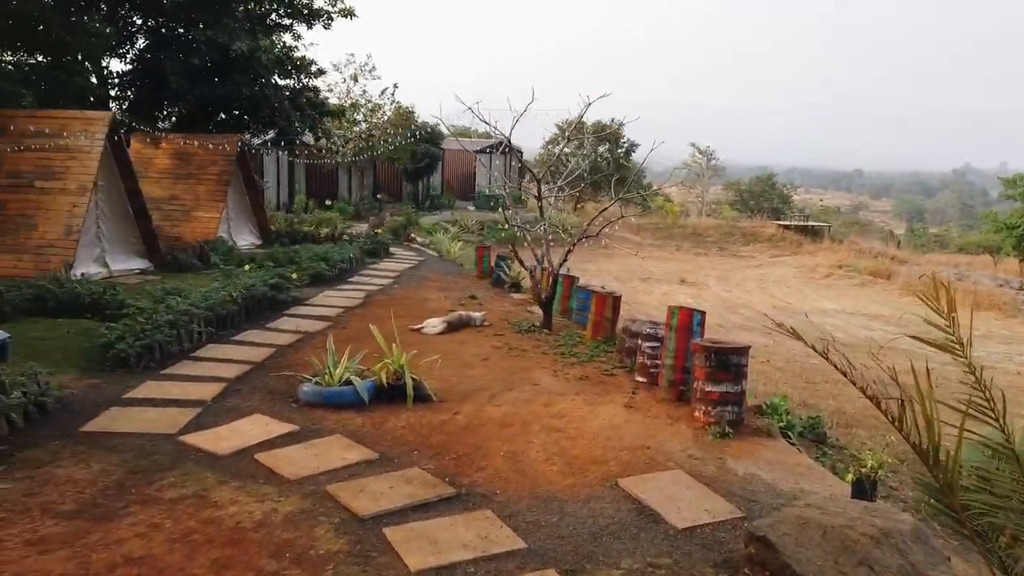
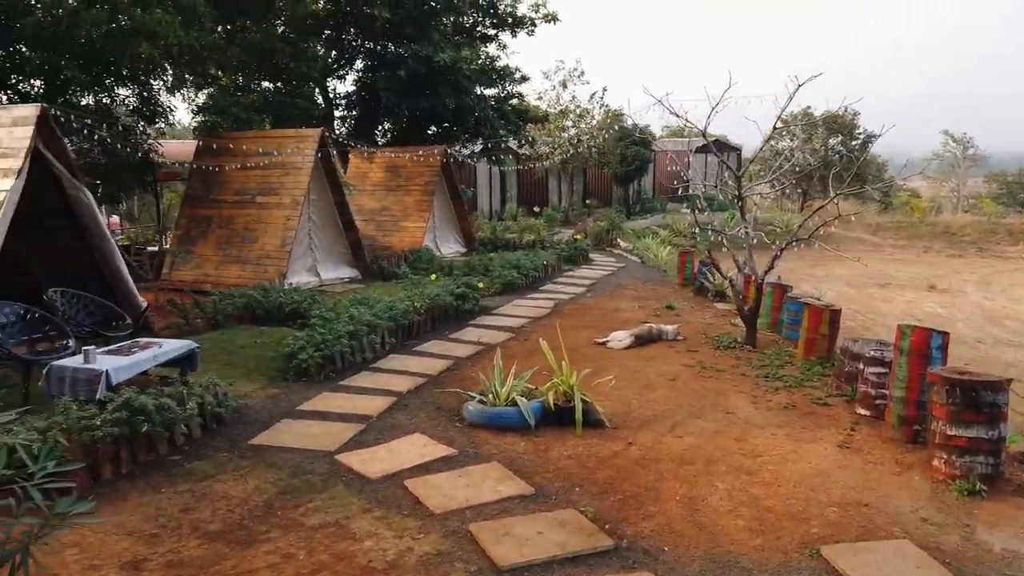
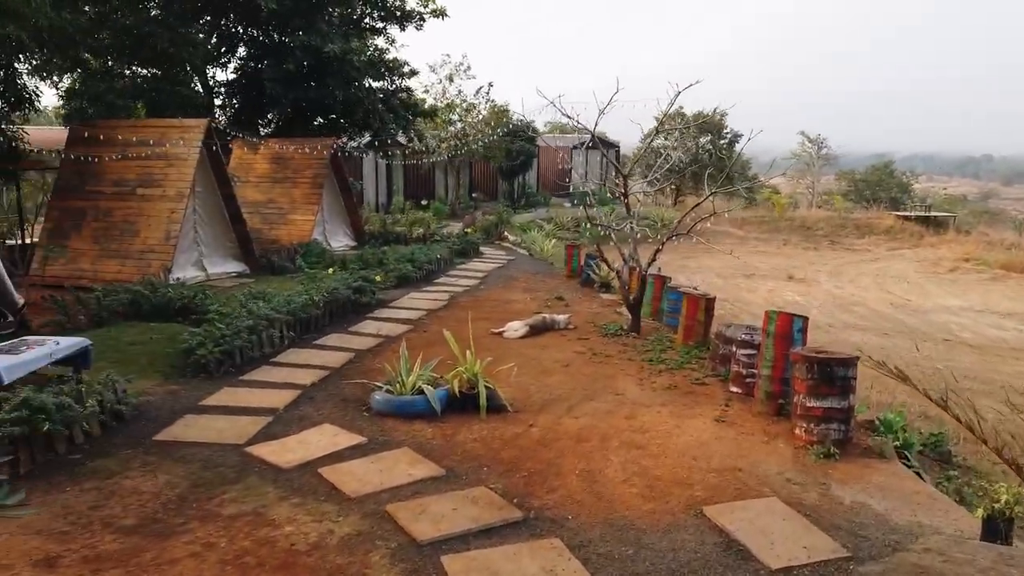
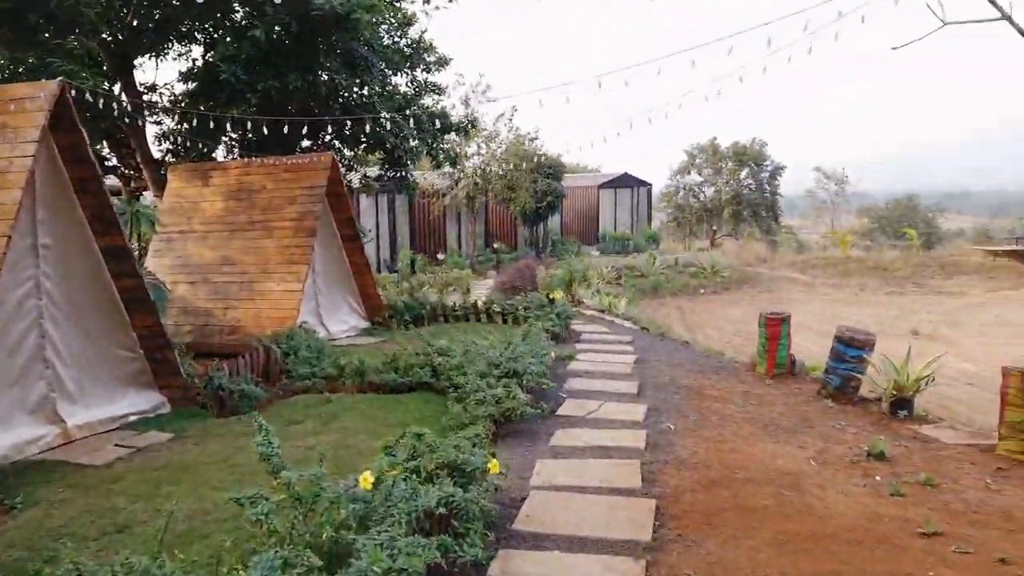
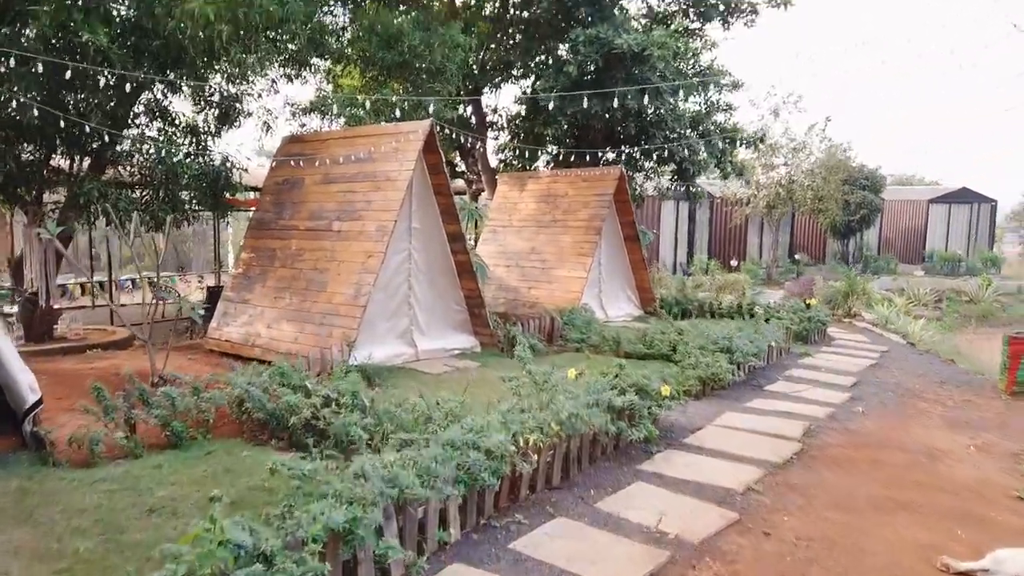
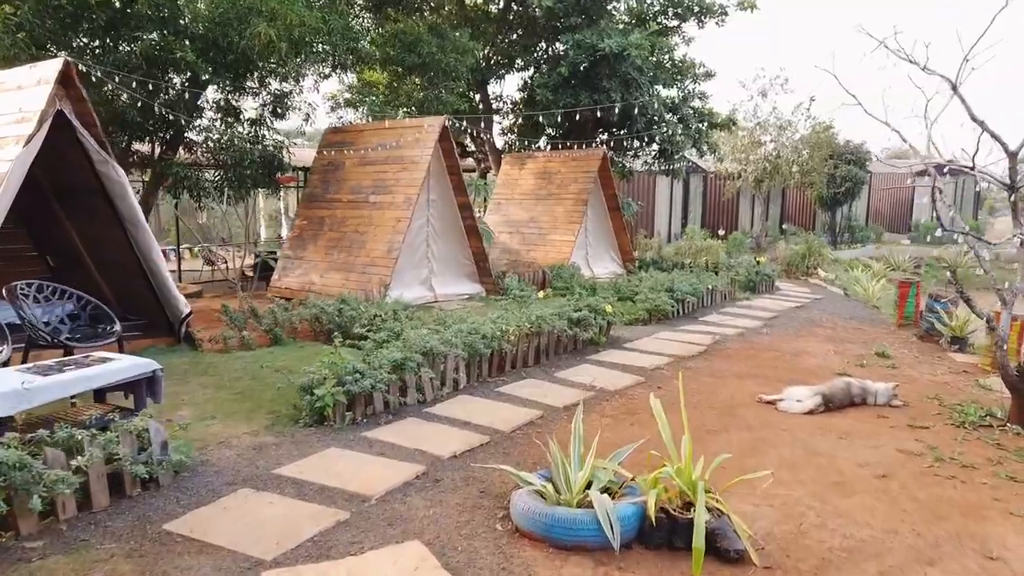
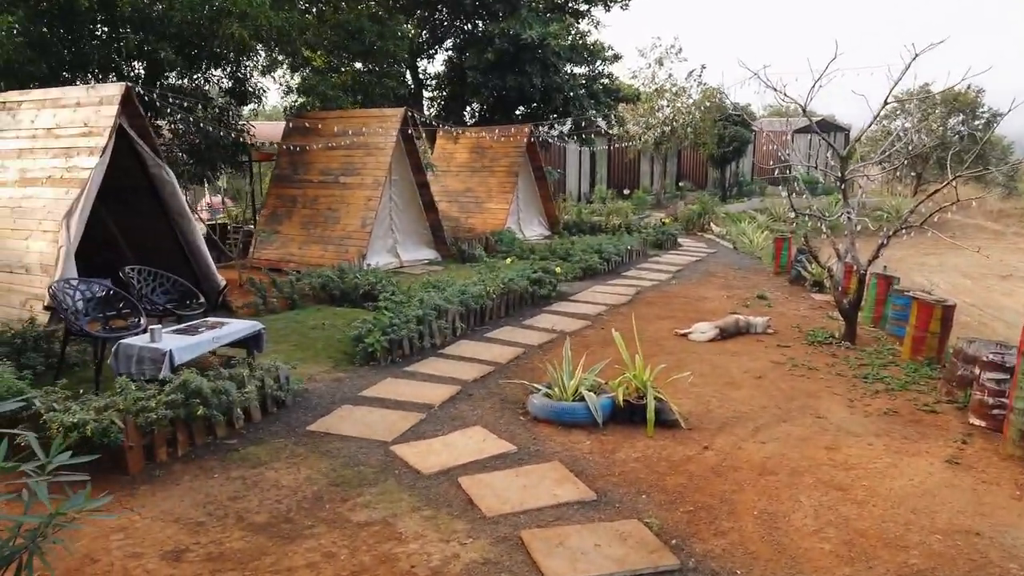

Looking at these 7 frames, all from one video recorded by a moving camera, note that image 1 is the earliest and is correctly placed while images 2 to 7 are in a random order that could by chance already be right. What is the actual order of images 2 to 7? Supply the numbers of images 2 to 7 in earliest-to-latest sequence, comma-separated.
3, 2, 7, 6, 5, 4
